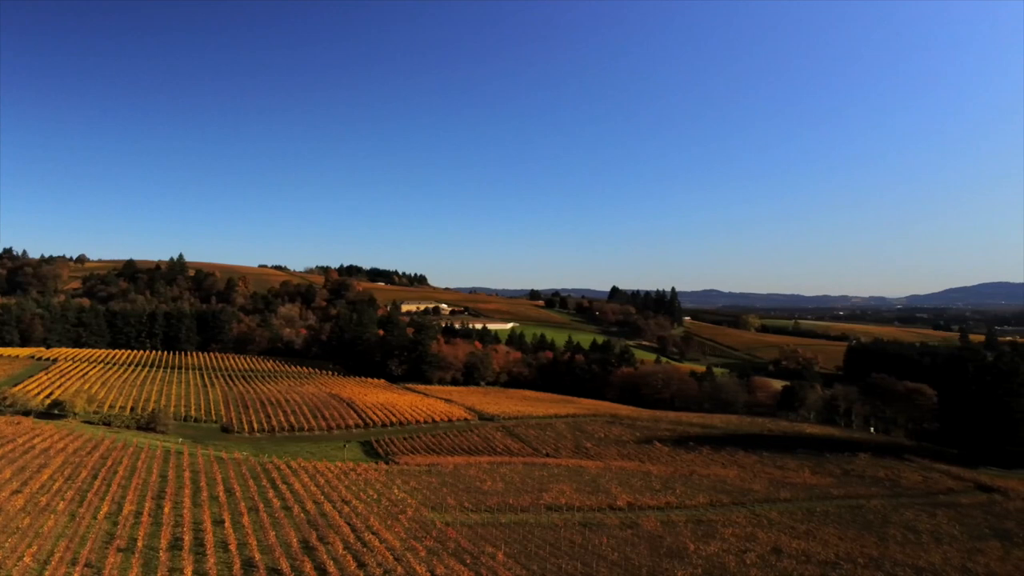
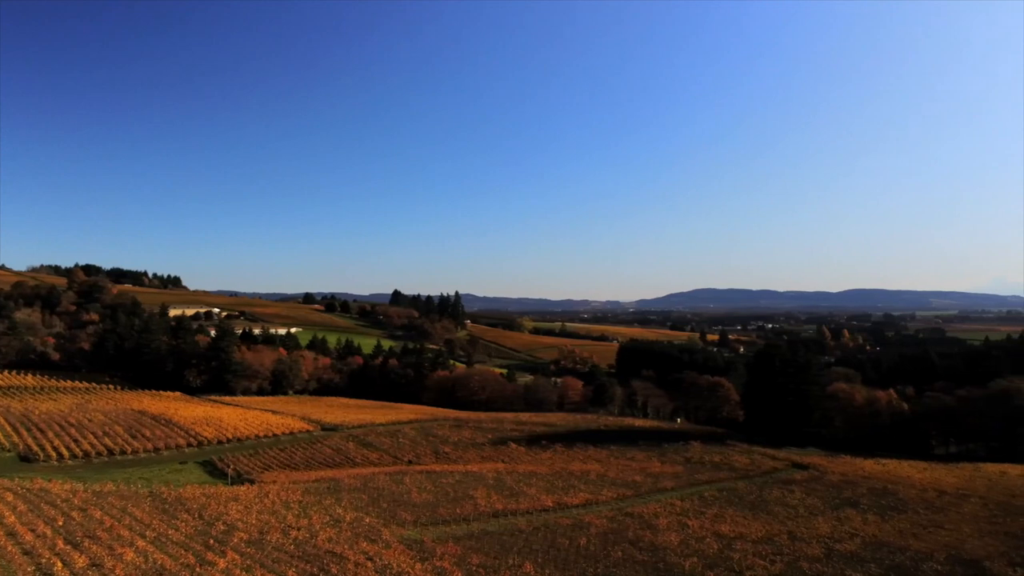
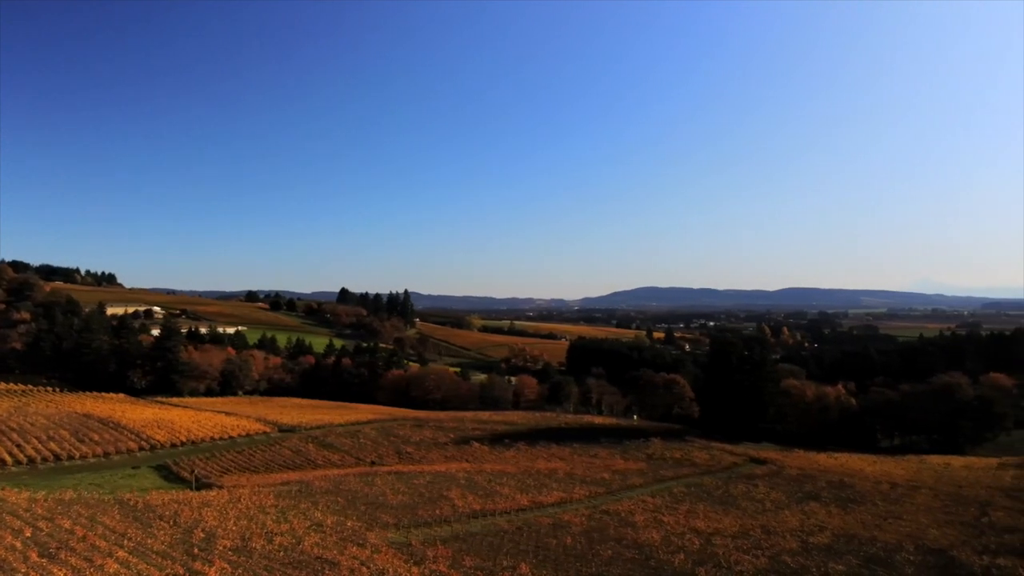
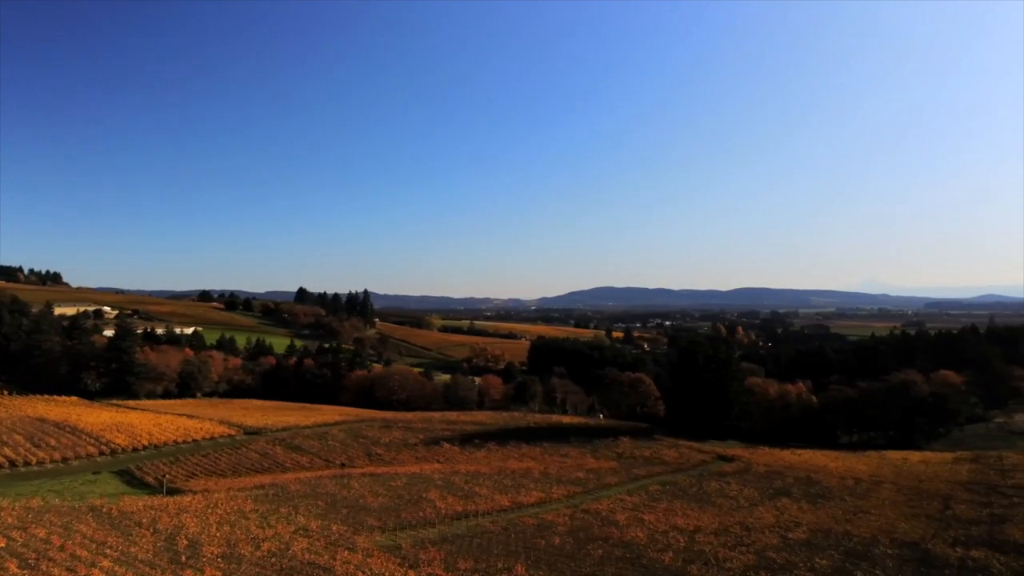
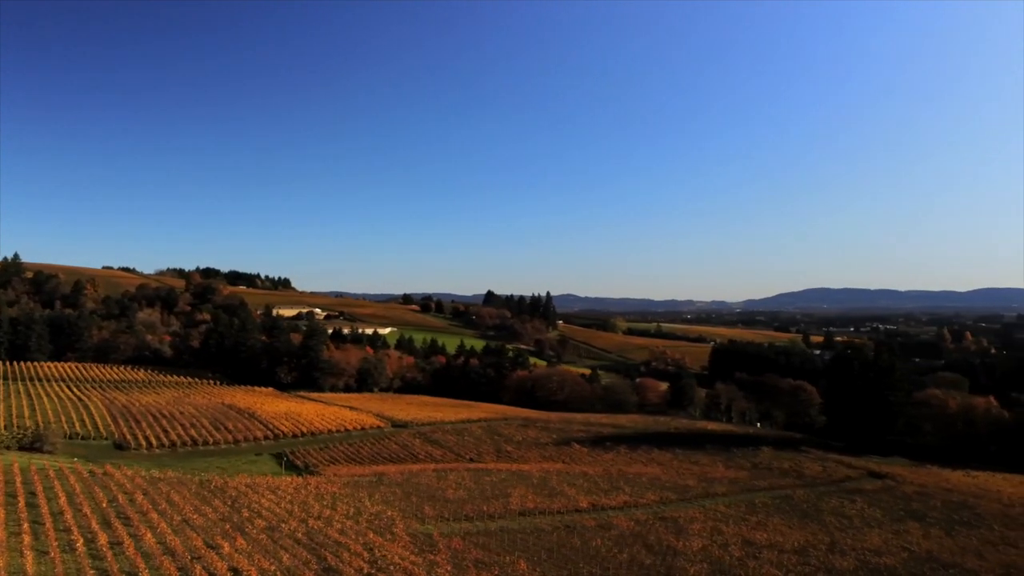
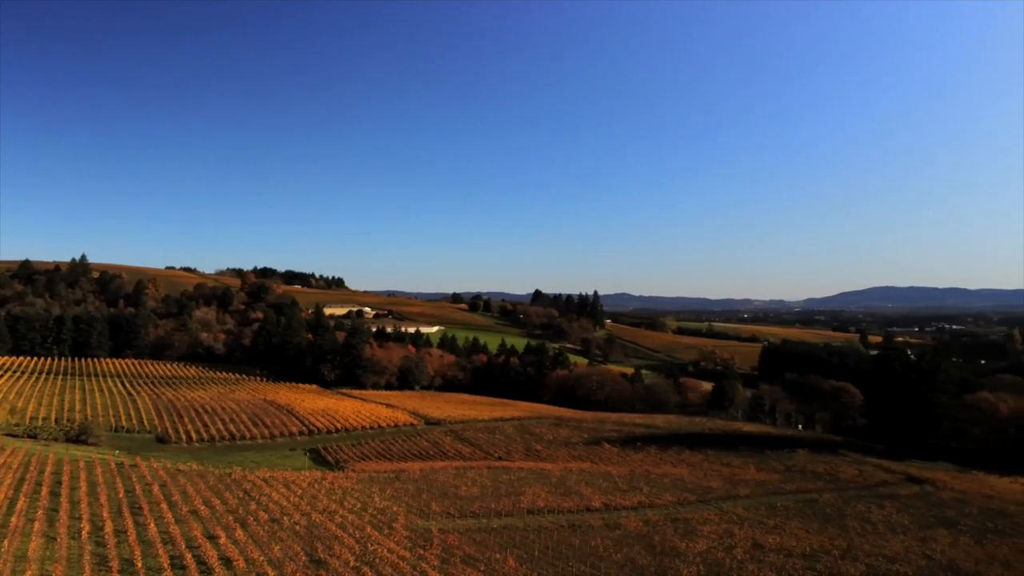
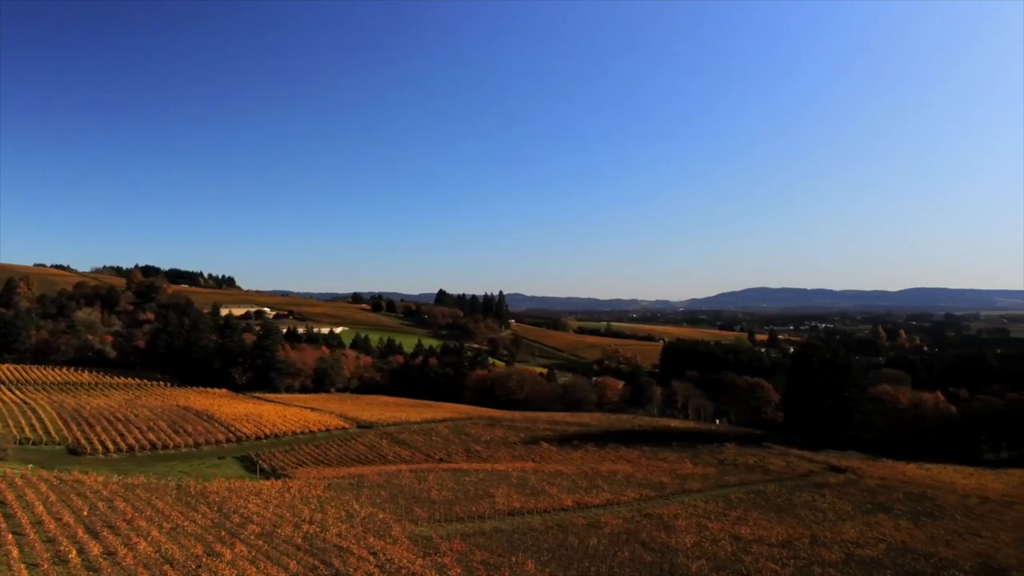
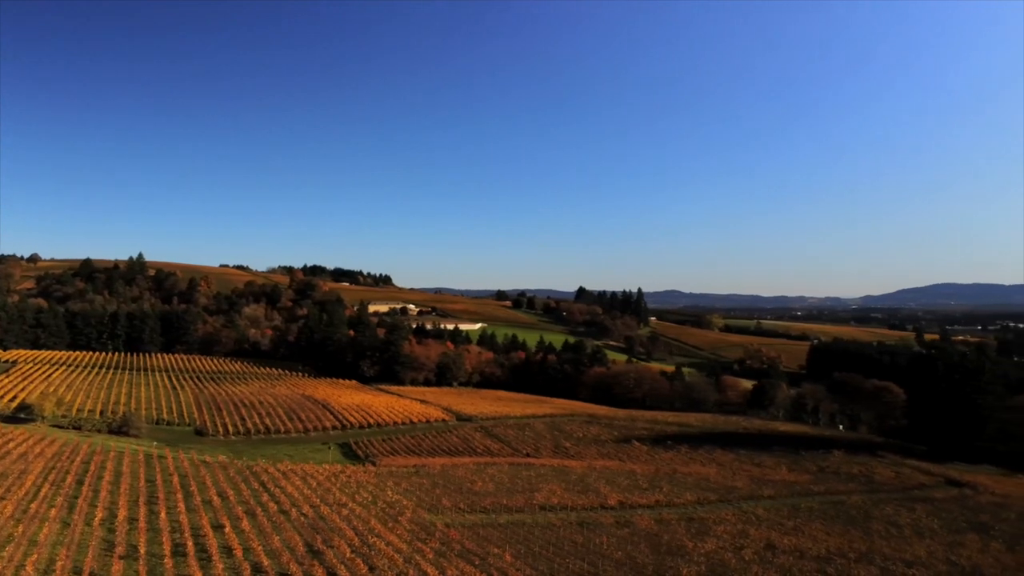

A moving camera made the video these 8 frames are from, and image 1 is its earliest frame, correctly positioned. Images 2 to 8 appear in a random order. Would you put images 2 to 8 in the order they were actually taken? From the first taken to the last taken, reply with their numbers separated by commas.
8, 6, 5, 7, 2, 3, 4
